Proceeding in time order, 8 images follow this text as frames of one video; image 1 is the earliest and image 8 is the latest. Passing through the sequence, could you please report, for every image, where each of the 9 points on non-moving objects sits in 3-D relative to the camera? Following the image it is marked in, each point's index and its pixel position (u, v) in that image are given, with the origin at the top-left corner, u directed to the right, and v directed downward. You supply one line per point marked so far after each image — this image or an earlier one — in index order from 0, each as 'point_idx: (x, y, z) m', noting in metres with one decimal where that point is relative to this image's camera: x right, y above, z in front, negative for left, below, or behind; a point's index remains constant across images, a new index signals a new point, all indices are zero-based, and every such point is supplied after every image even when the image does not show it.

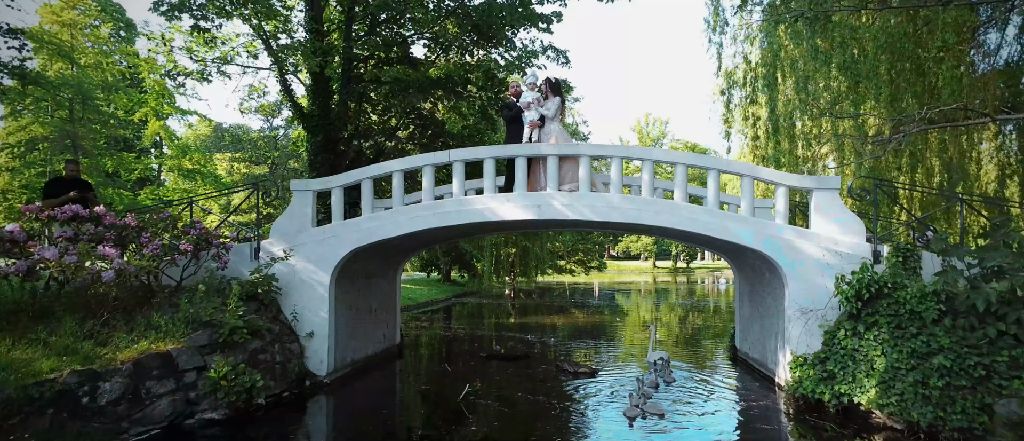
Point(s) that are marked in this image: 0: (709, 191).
0: (+2.3, +0.4, +7.5) m
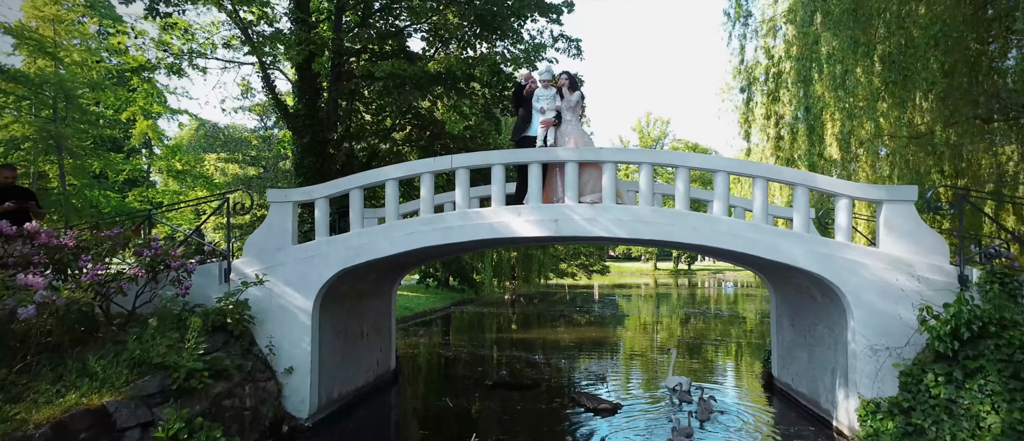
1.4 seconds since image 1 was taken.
0: (+2.4, +0.2, +6.4) m
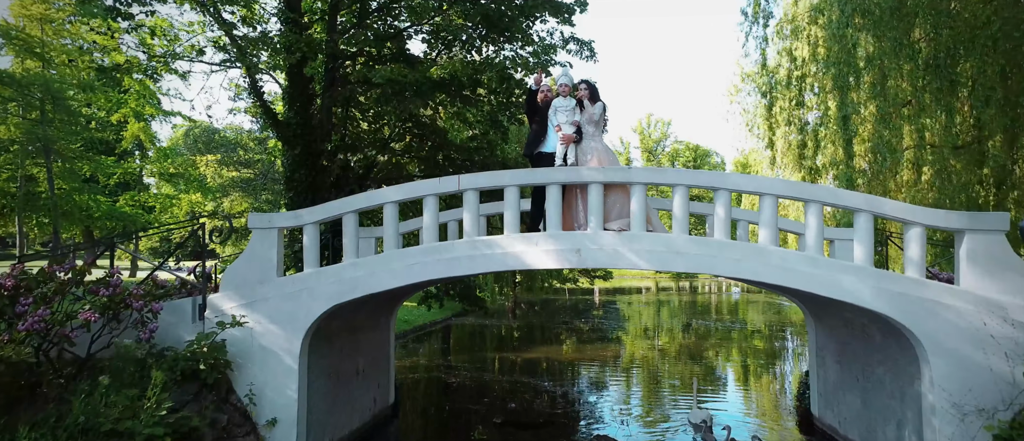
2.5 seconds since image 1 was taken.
0: (+2.5, -0.1, +5.6) m
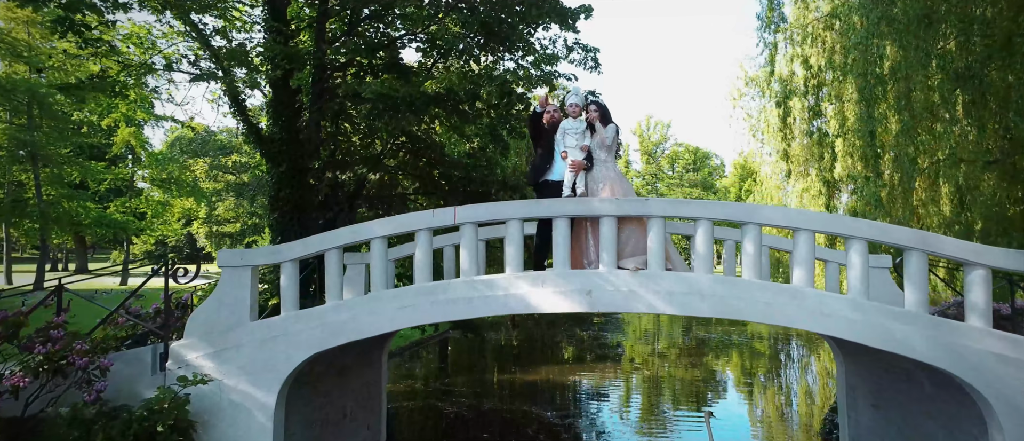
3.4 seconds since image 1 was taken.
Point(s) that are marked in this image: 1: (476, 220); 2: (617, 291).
0: (+2.6, -0.4, +4.9) m
1: (-0.3, 0.0, +5.4) m
2: (+0.8, -0.6, +5.2) m
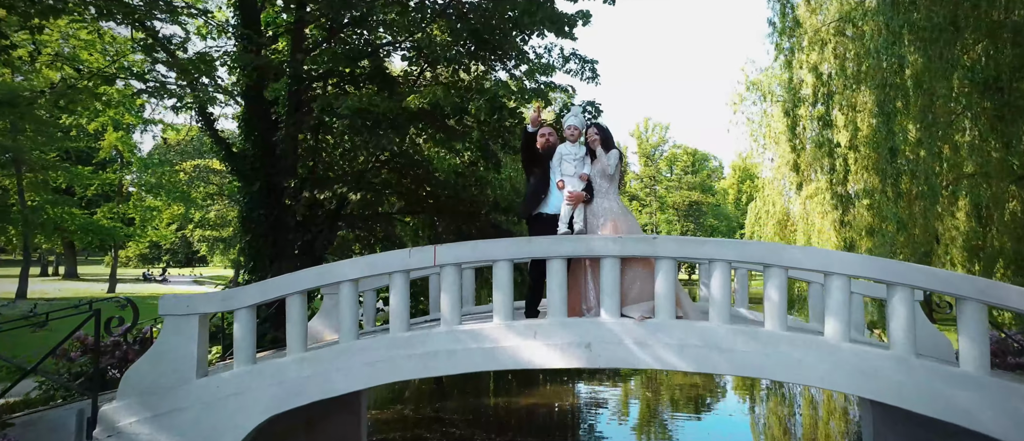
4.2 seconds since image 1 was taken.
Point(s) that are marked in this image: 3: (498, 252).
0: (+2.5, -0.7, +4.3) m
1: (-0.4, -0.3, +4.7) m
2: (+0.8, -0.9, +4.5) m
3: (-0.1, -0.2, +4.7) m
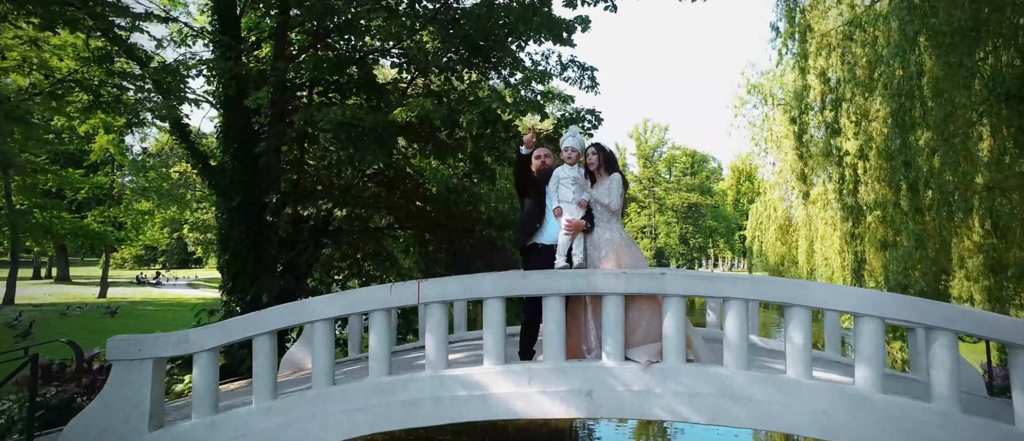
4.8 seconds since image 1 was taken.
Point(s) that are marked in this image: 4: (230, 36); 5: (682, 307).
0: (+2.4, -0.9, +3.8) m
1: (-0.4, -0.5, +4.2) m
2: (+0.7, -1.1, +4.1) m
3: (-0.2, -0.4, +4.2) m
4: (-3.3, +2.2, +7.8) m
5: (+1.1, -0.5, +4.1) m
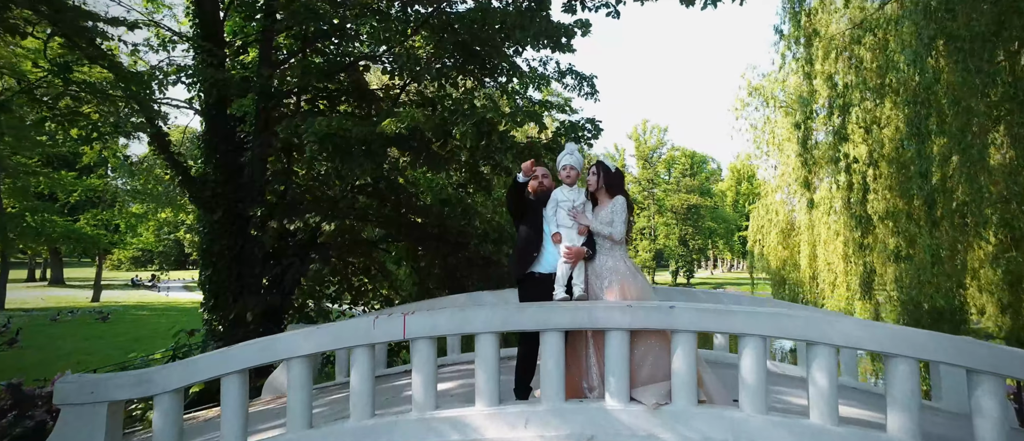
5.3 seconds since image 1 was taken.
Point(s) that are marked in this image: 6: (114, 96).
0: (+2.4, -1.0, +3.4) m
1: (-0.5, -0.7, +3.9) m
2: (+0.7, -1.2, +3.7) m
3: (-0.2, -0.6, +3.8) m
4: (-3.4, +2.0, +7.4) m
5: (+1.0, -0.7, +3.8) m
6: (-4.1, +1.3, +6.7) m
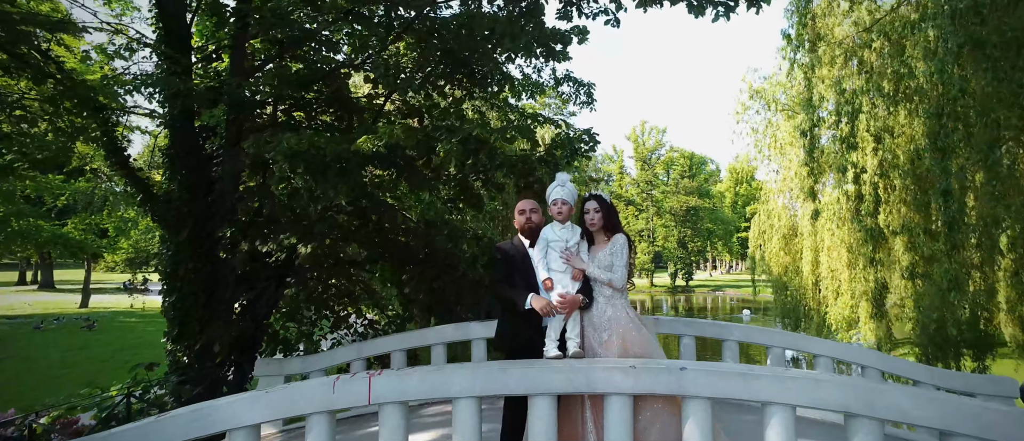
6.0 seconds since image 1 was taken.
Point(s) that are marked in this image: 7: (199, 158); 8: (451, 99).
0: (+2.3, -1.3, +2.9) m
1: (-0.5, -0.9, +3.3) m
2: (+0.6, -1.4, +3.2) m
3: (-0.3, -0.8, +3.3) m
4: (-3.5, +1.8, +6.8) m
5: (+1.0, -0.9, +3.2) m
6: (-4.2, +1.0, +6.2) m
7: (-3.3, +0.7, +7.0) m
8: (-0.7, +1.3, +7.2) m
